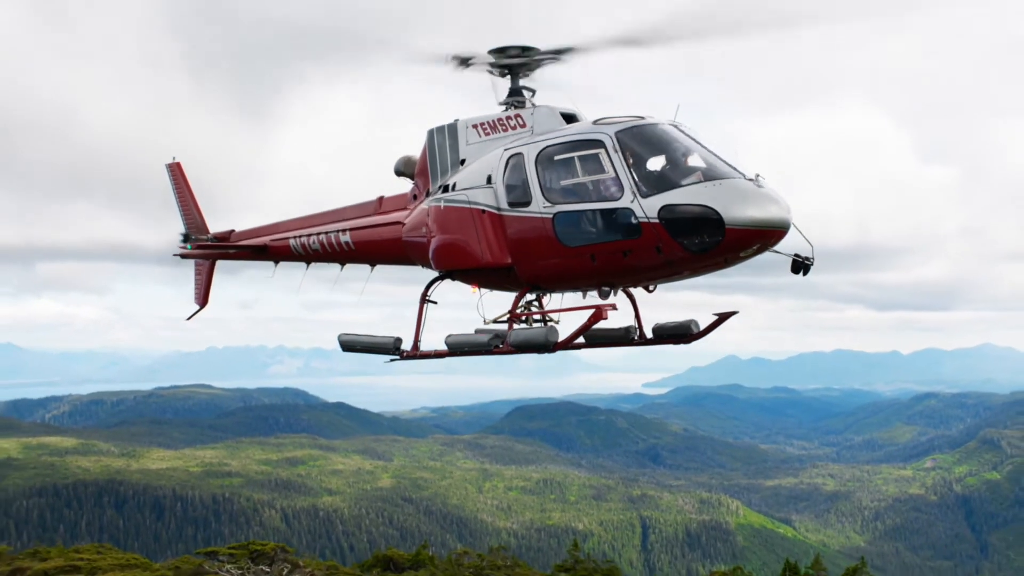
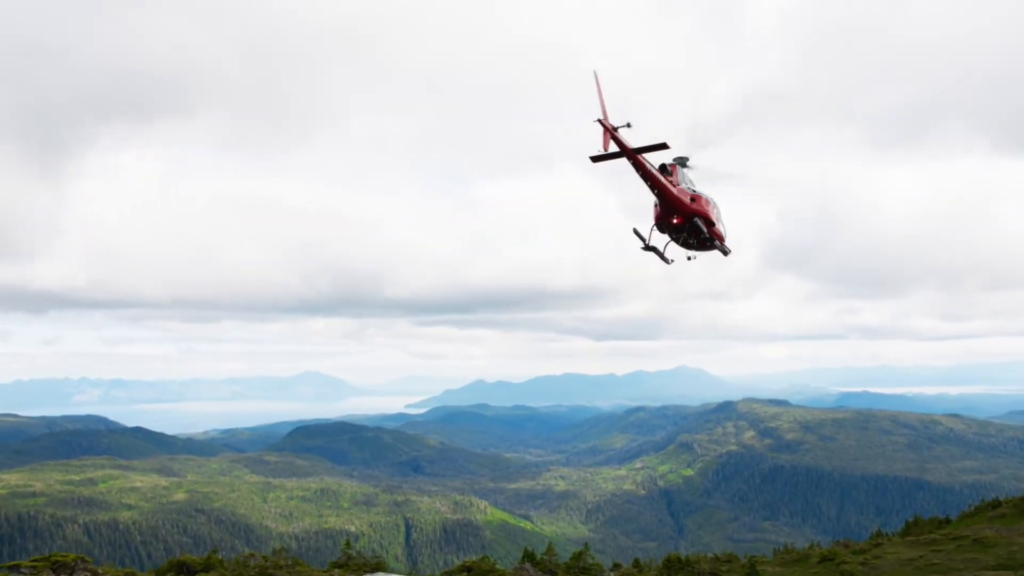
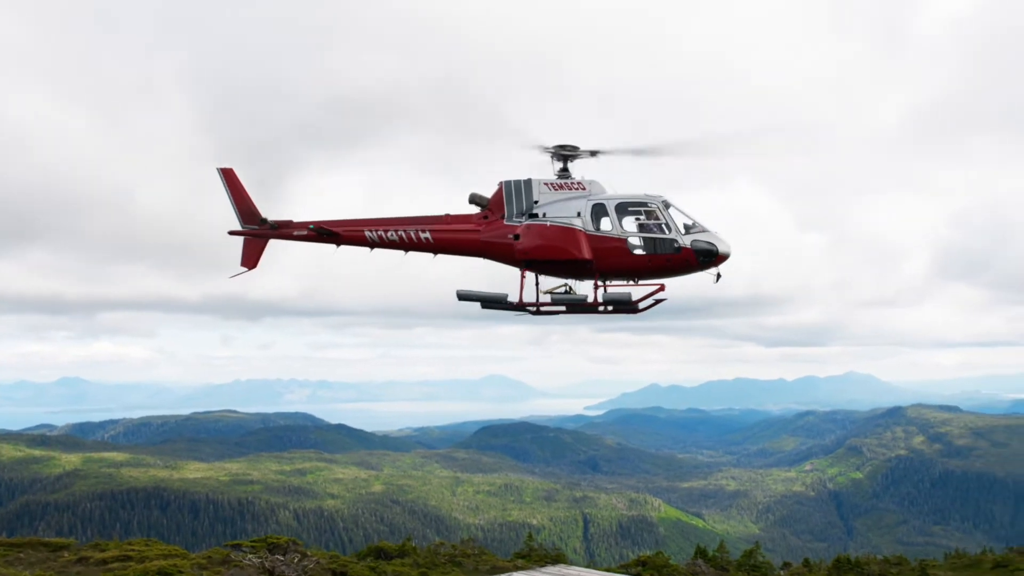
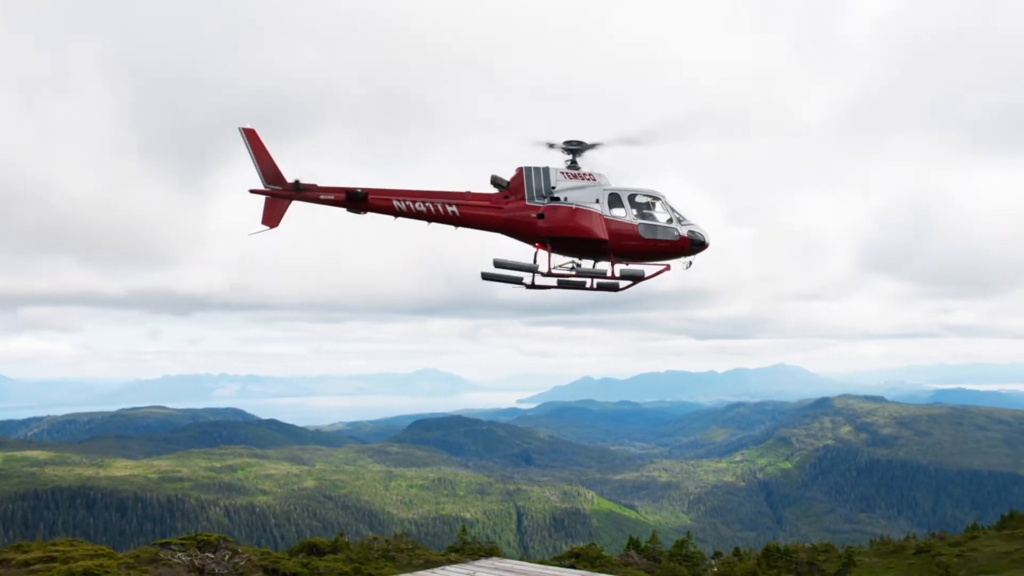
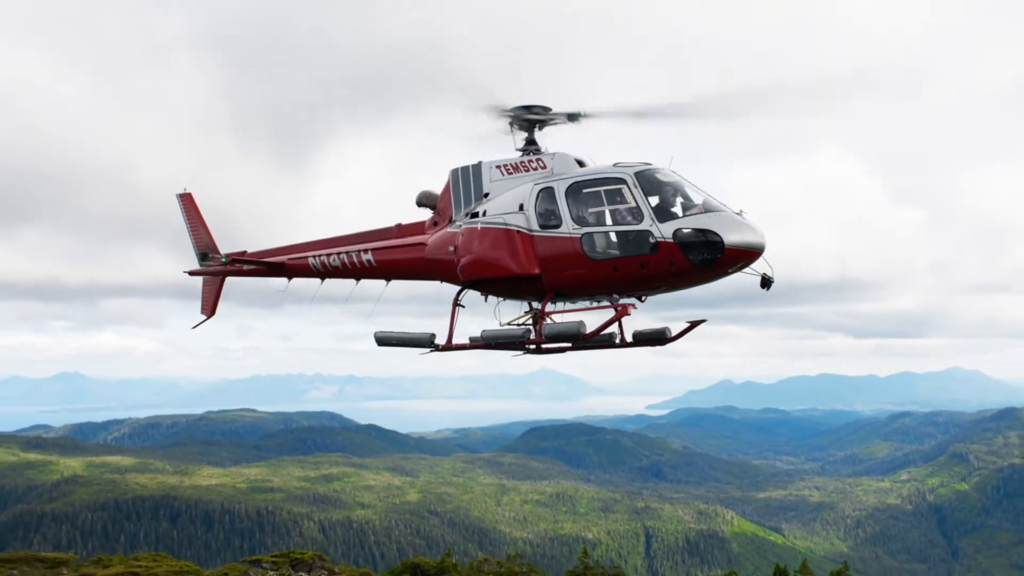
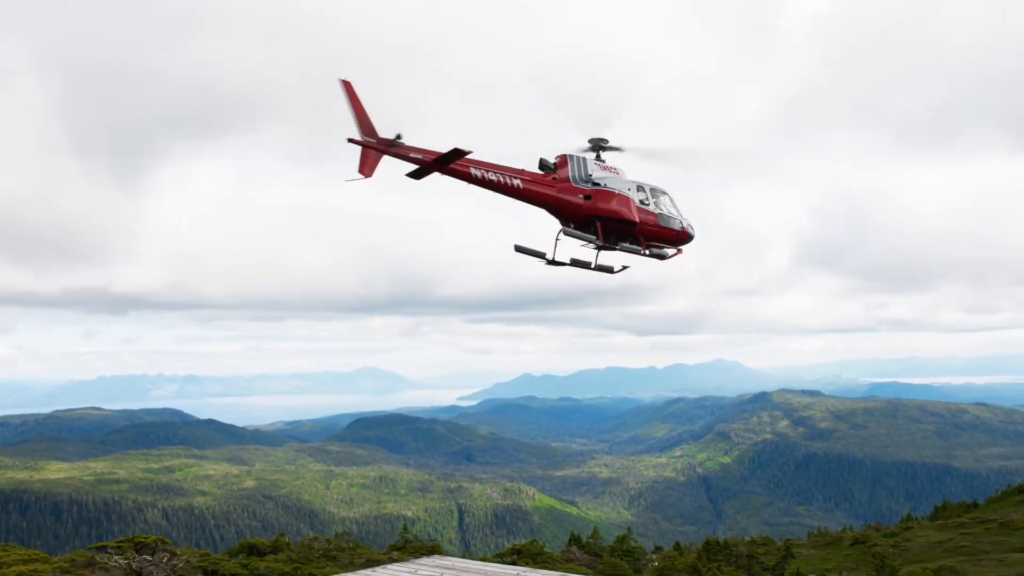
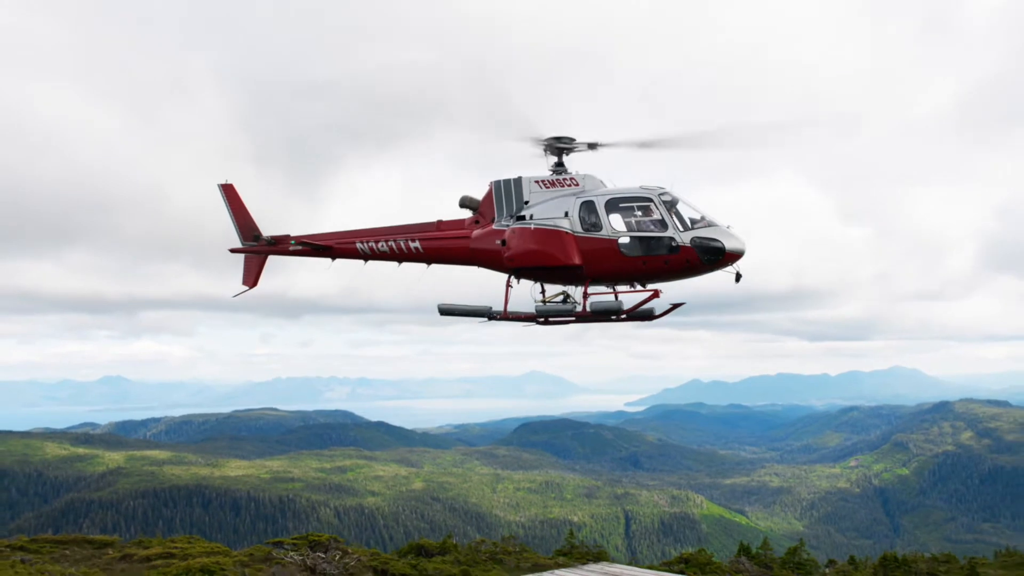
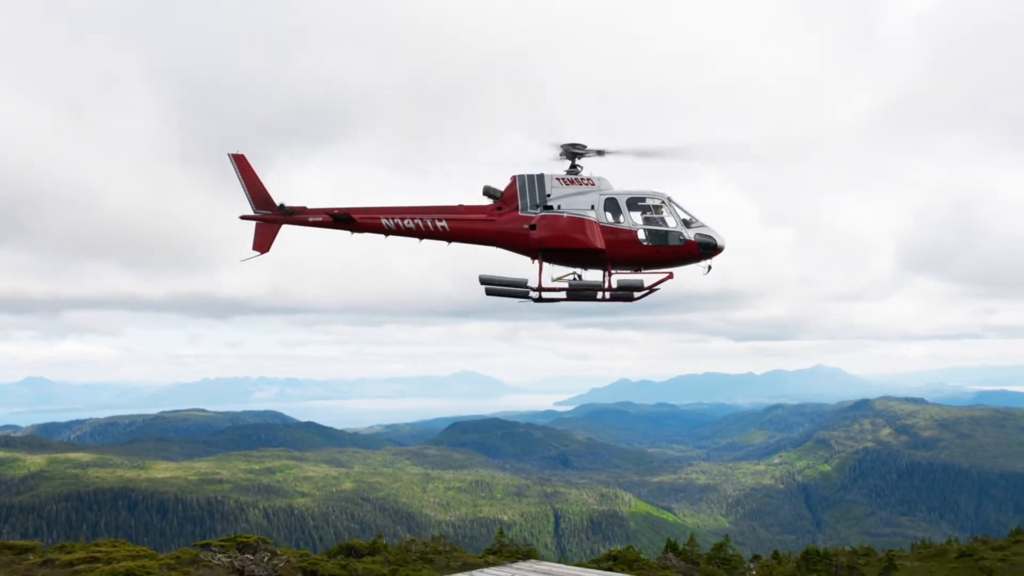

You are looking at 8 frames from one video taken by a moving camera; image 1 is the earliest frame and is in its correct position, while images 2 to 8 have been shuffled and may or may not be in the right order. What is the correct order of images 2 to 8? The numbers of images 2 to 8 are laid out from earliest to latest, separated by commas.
5, 7, 3, 8, 4, 6, 2
